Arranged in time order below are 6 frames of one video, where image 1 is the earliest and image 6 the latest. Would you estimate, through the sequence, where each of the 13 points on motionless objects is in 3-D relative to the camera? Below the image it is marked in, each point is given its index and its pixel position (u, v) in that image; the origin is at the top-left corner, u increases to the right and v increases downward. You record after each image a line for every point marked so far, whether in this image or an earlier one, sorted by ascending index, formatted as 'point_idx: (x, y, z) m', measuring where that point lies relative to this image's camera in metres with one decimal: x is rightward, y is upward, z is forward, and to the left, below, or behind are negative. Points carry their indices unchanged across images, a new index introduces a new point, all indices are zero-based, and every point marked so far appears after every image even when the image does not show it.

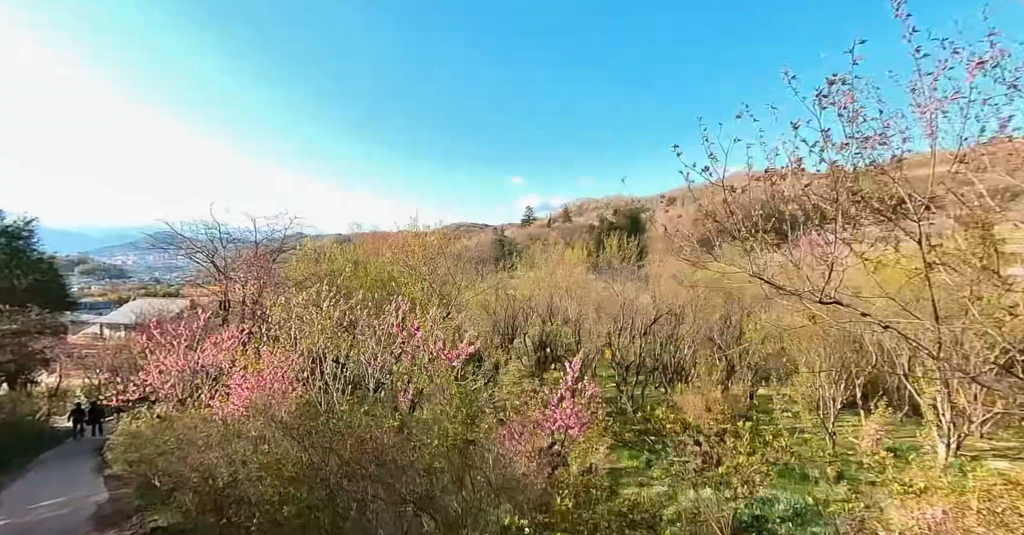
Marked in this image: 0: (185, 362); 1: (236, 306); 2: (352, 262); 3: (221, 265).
0: (-8.4, -2.4, +10.3) m
1: (-9.6, -1.4, +13.9) m
2: (-6.2, +0.2, +15.8) m
3: (-10.3, +0.1, +14.2) m
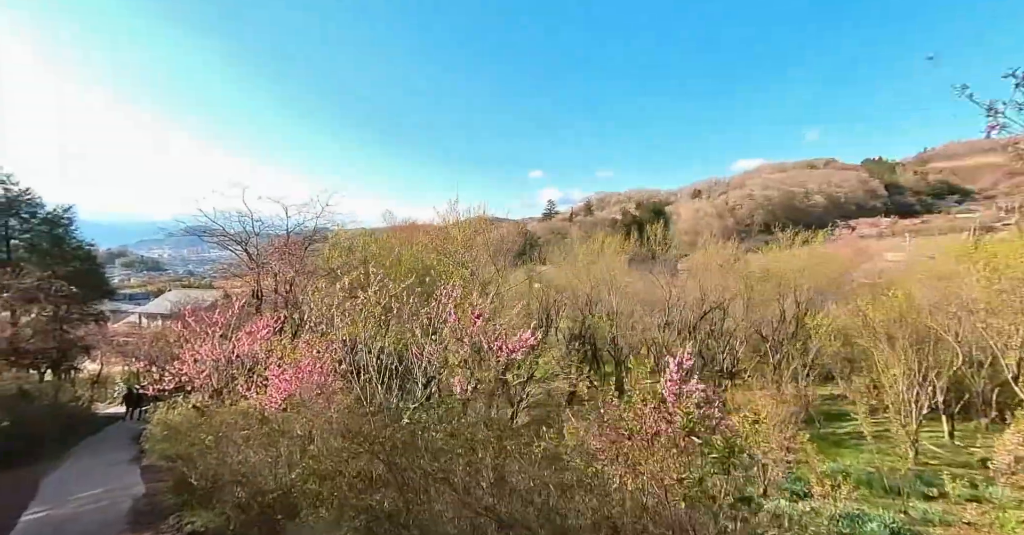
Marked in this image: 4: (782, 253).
0: (-7.2, -2.1, +9.9) m
1: (-8.2, -0.9, +13.6) m
2: (-4.8, +0.7, +15.3) m
3: (-8.9, +0.5, +13.8) m
4: (+12.2, +0.8, +17.9) m
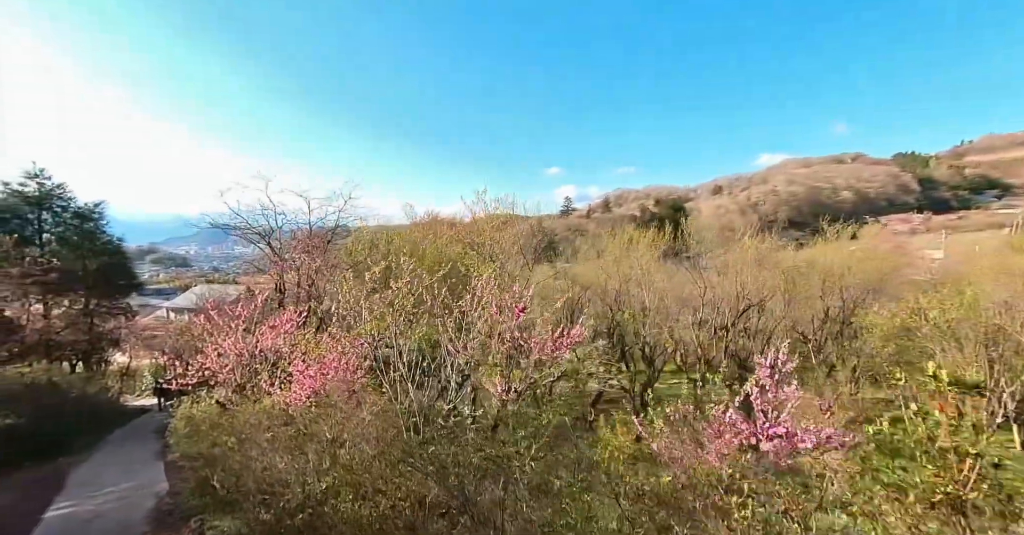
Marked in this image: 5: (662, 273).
0: (-6.5, -1.9, +9.7) m
1: (-7.3, -0.7, +13.4) m
2: (-3.8, +0.9, +15.0) m
3: (-8.0, +0.7, +13.6) m
4: (+13.3, +0.9, +16.9) m
5: (+6.4, -0.2, +17.2) m
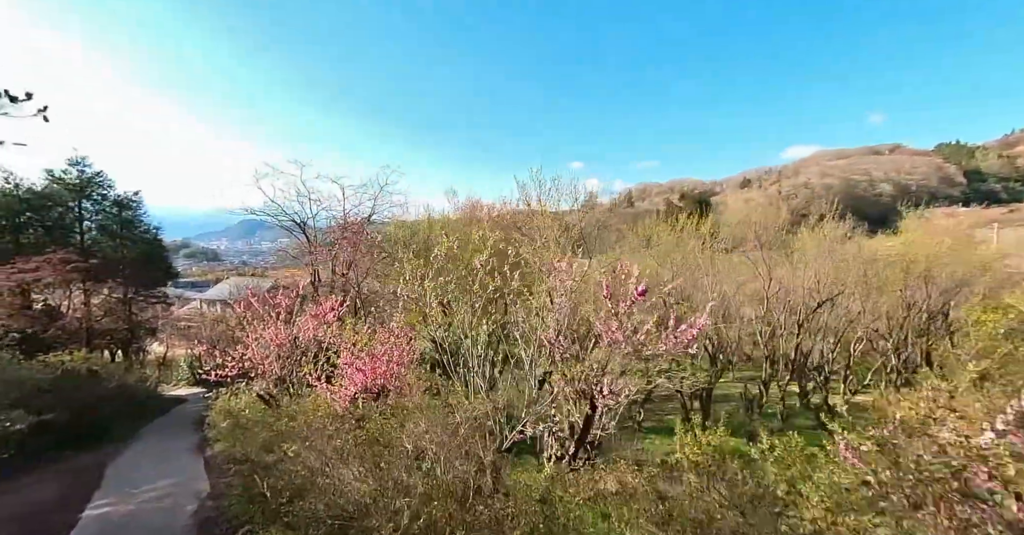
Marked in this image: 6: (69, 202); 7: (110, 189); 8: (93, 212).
0: (-5.2, -1.5, +9.1) m
1: (-5.8, -0.3, +12.8) m
2: (-2.2, +1.3, +14.2) m
3: (-6.5, +1.1, +13.1) m
4: (+14.9, +1.3, +15.3) m
5: (+8.1, +0.2, +15.9) m
6: (-17.5, +2.6, +15.8) m
7: (-17.8, +3.5, +17.7) m
8: (-17.4, +2.3, +16.7) m
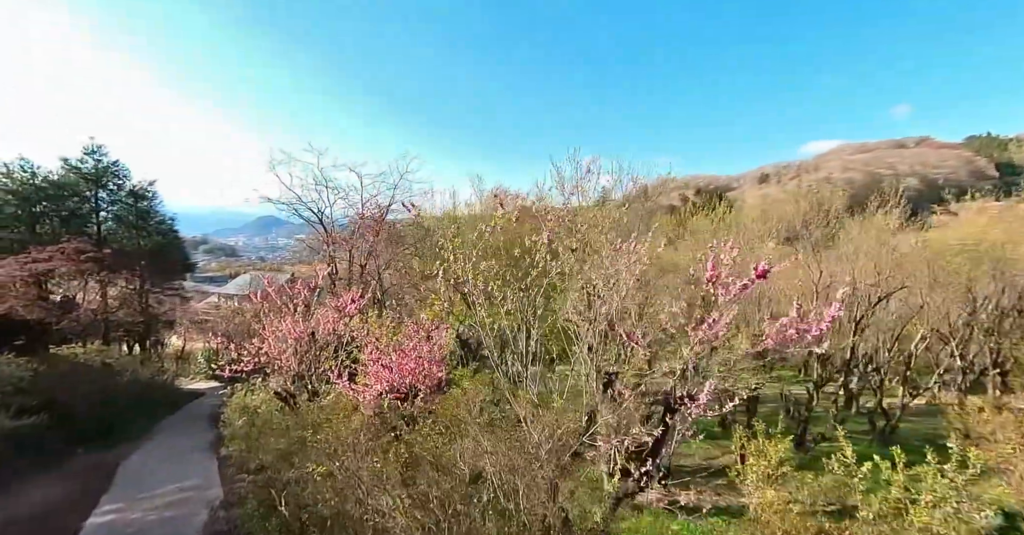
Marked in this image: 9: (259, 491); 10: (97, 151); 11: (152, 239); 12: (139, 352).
0: (-4.4, -1.3, +8.4) m
1: (-5.0, 0.0, +12.2) m
2: (-1.3, +1.6, +13.4) m
3: (-5.6, +1.4, +12.4) m
4: (+15.9, +1.5, +14.0) m
5: (+9.1, +0.4, +14.9) m
6: (-16.5, +2.9, +15.5) m
7: (-16.7, +3.8, +17.4) m
8: (-16.5, +2.7, +16.4) m
9: (-3.2, -2.8, +5.1) m
10: (-16.8, +4.7, +16.3) m
11: (-15.8, +1.3, +17.6) m
12: (-16.8, -3.8, +18.1) m
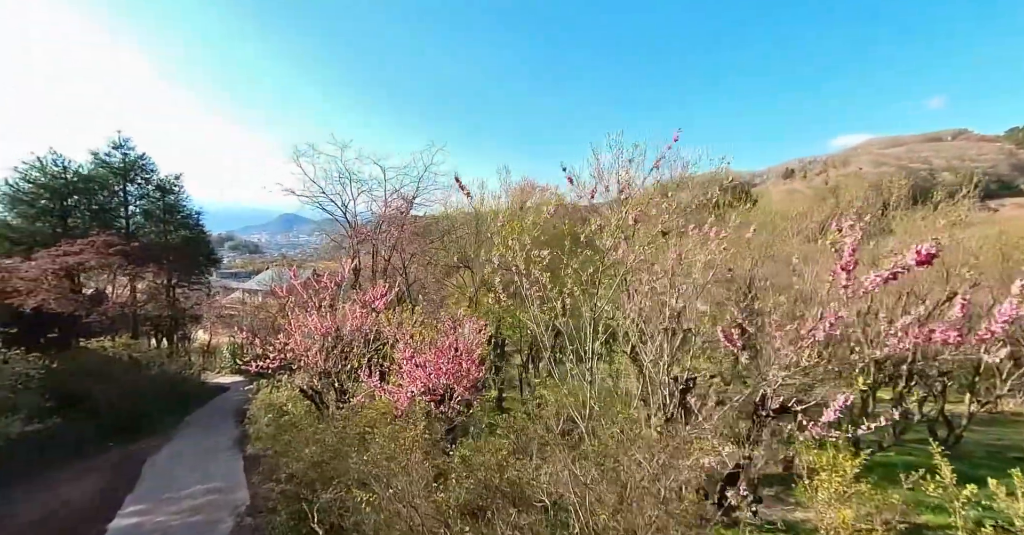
0: (-3.7, -1.1, +8.1) m
1: (-4.1, +0.1, +11.8) m
2: (-0.4, +1.7, +12.9) m
3: (-4.7, +1.6, +12.1) m
4: (+16.8, +1.6, +12.8) m
5: (+10.0, +0.6, +13.9) m
6: (-15.5, +3.2, +15.6) m
7: (-15.6, +4.1, +17.5) m
8: (-15.4, +2.9, +16.5) m
9: (-2.7, -2.7, +4.7) m
10: (-15.8, +5.0, +16.4) m
11: (-14.7, +1.5, +17.7) m
12: (-15.7, -3.6, +18.2) m
